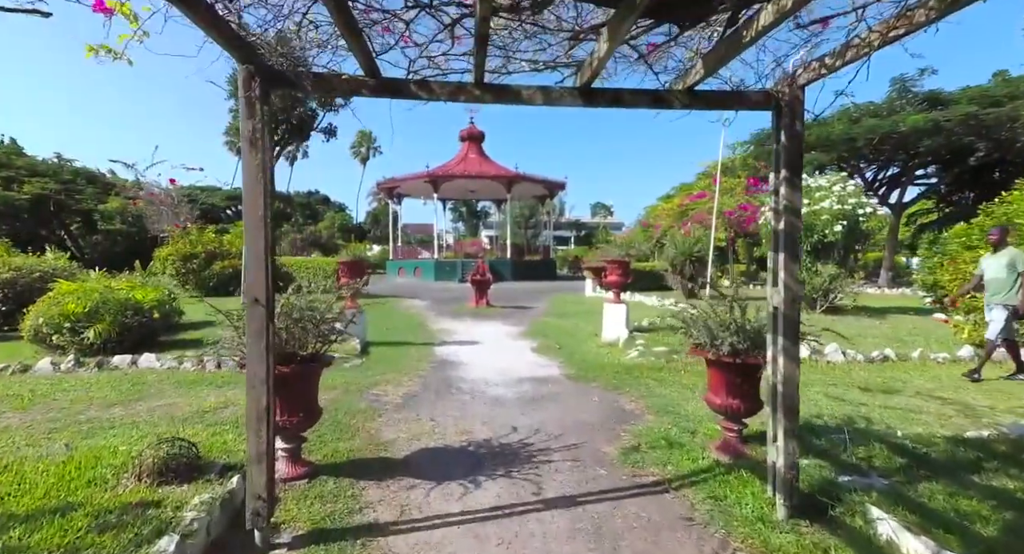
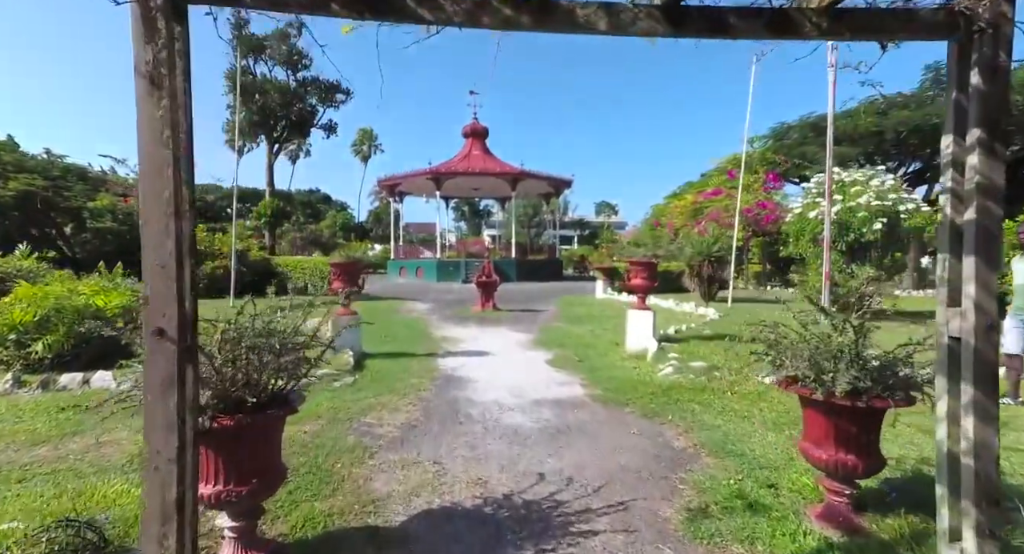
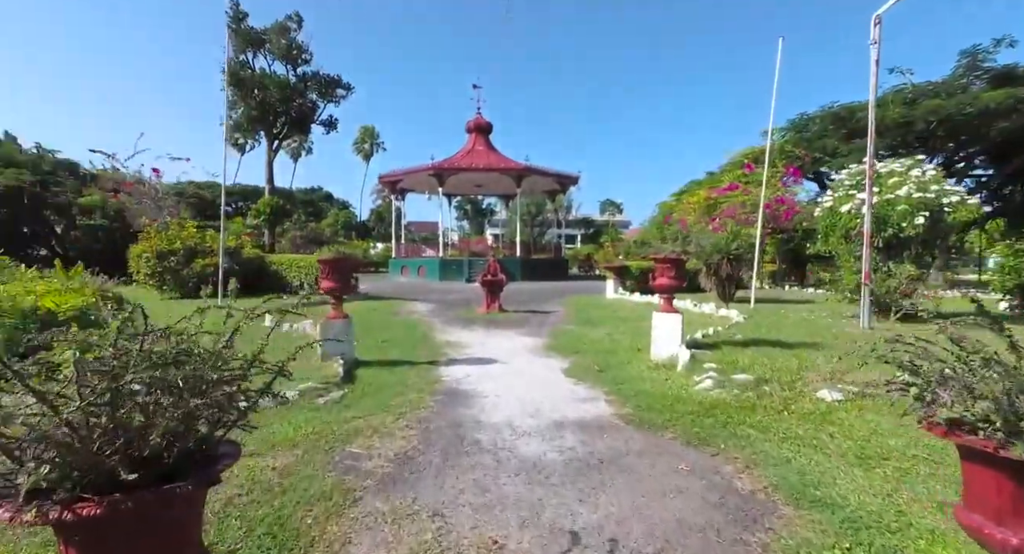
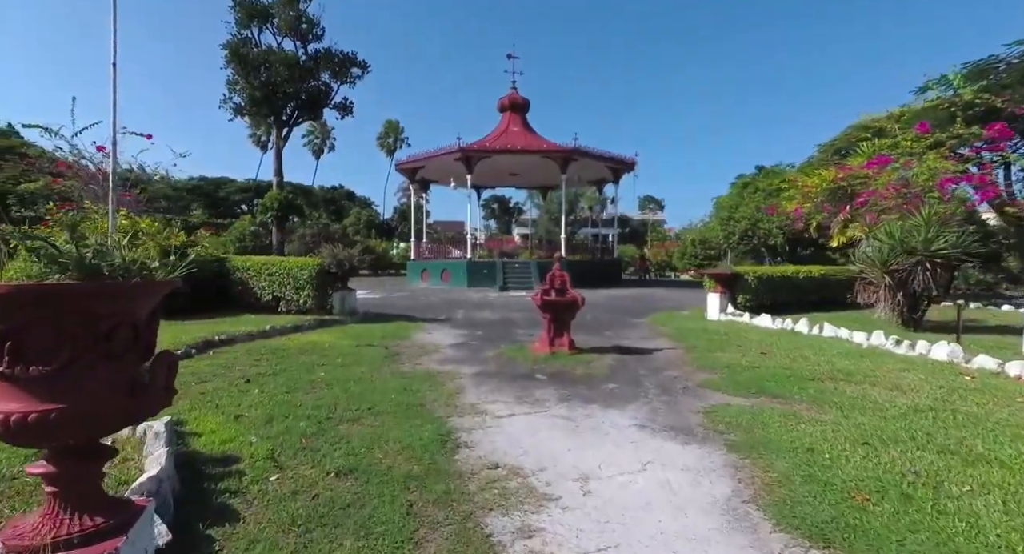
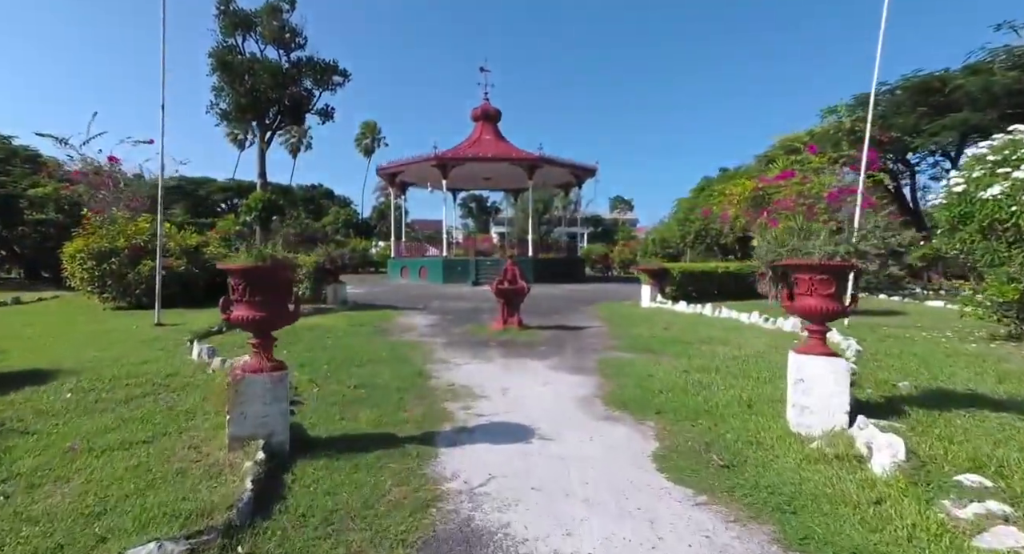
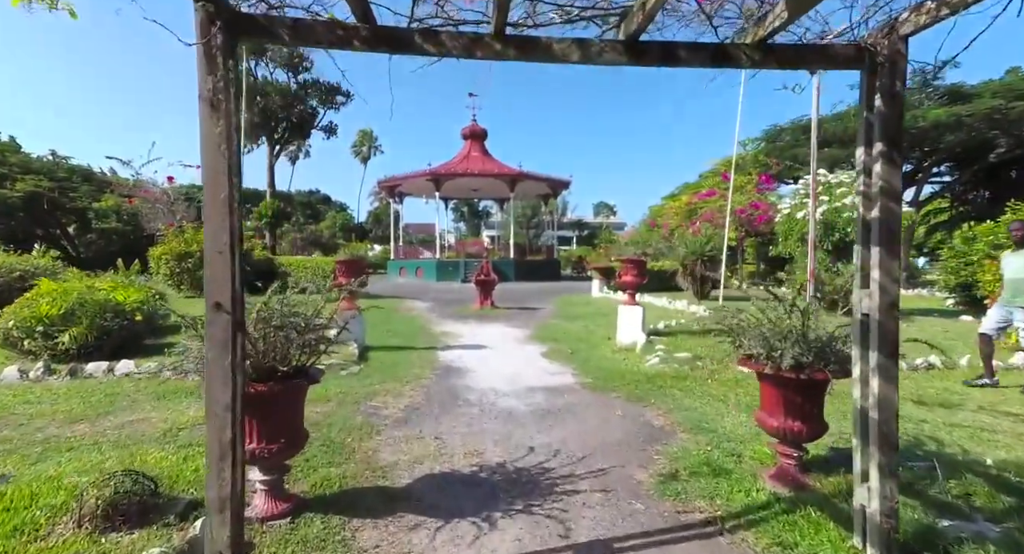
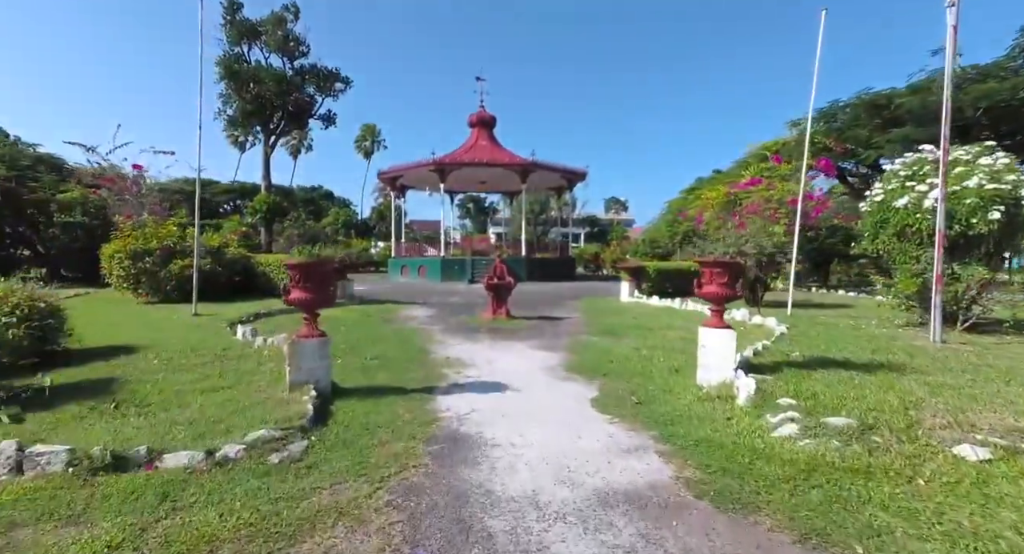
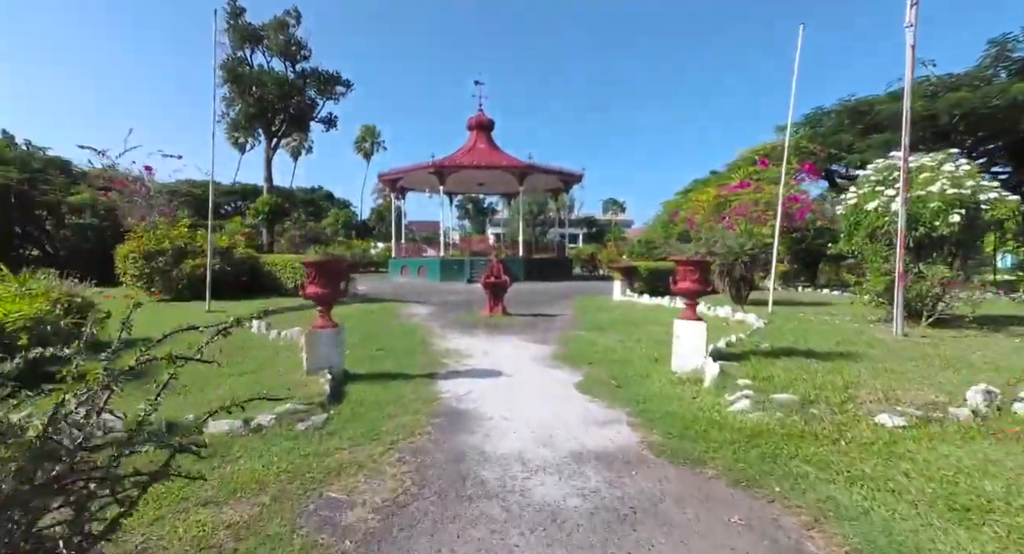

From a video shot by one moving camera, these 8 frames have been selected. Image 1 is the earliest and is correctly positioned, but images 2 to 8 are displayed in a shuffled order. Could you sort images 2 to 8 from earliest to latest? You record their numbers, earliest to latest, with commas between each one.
6, 2, 3, 8, 7, 5, 4
